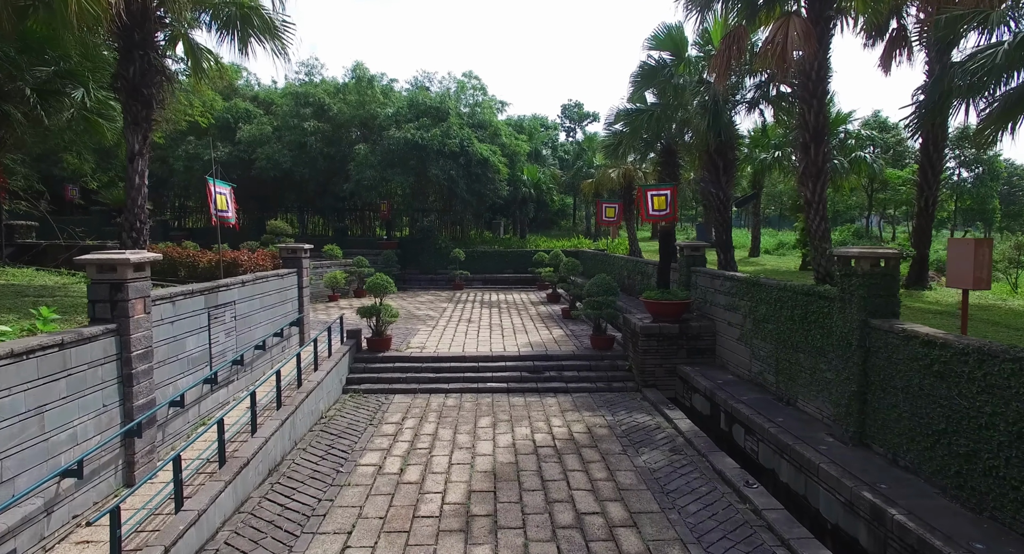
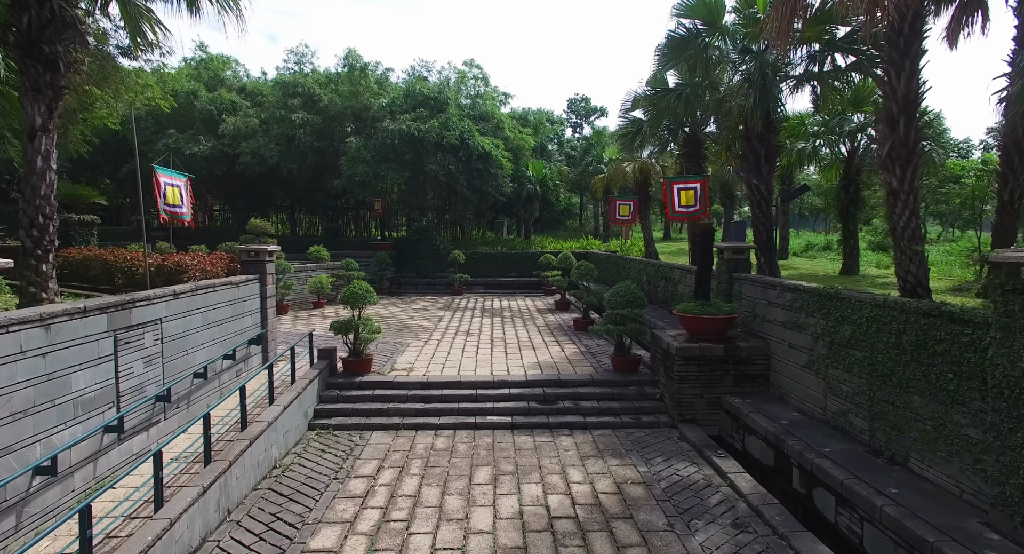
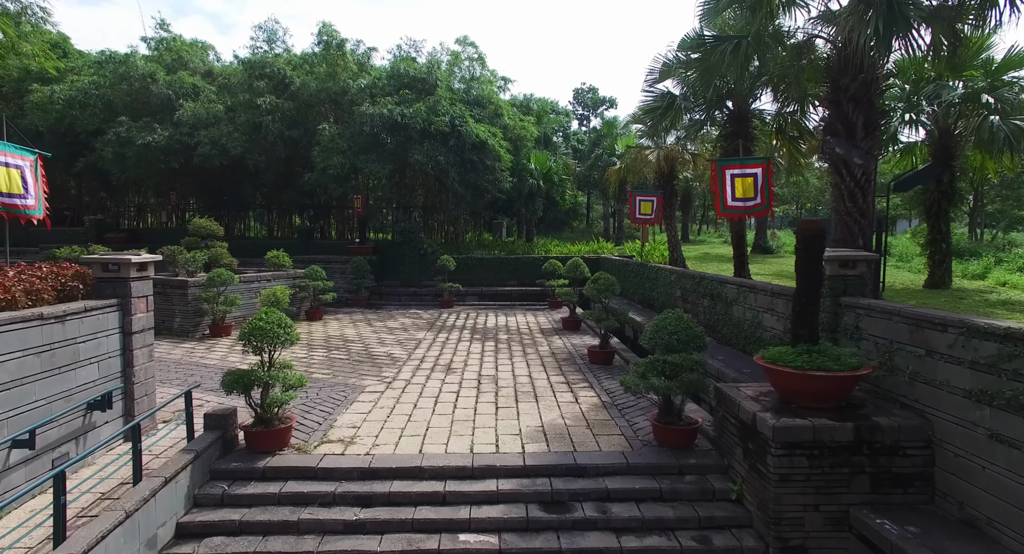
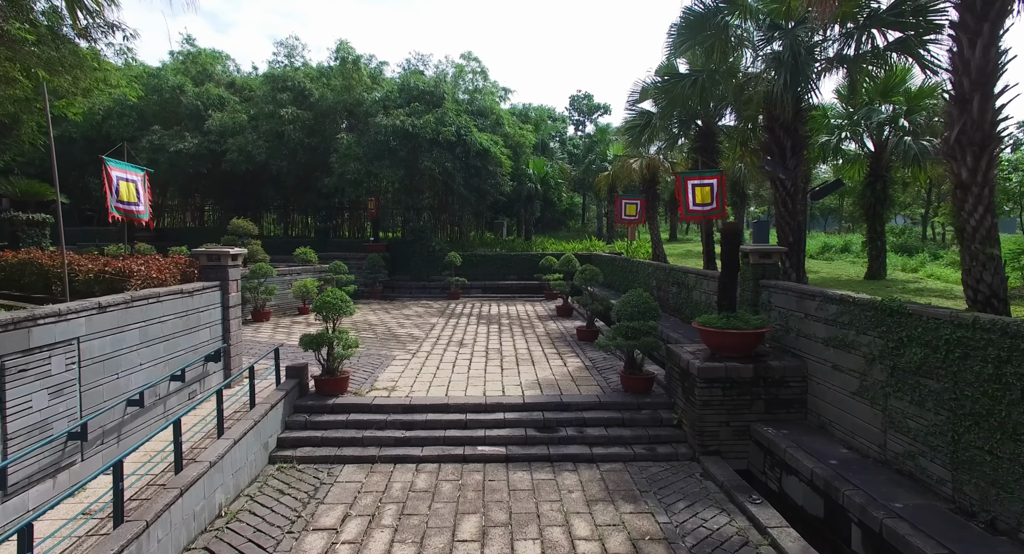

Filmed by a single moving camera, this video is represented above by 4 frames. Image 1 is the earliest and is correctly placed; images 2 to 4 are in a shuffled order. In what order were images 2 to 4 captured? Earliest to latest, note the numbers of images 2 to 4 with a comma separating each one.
2, 4, 3
